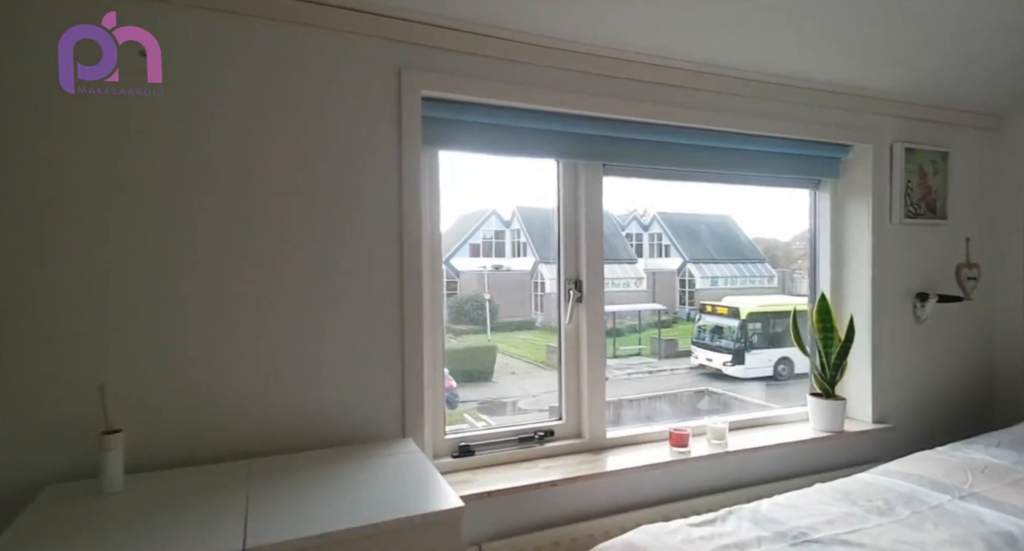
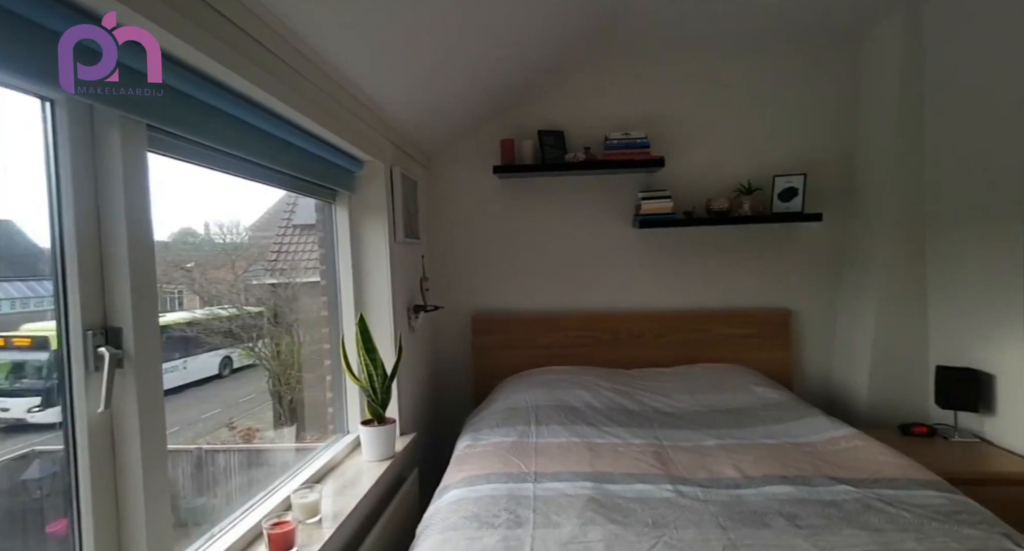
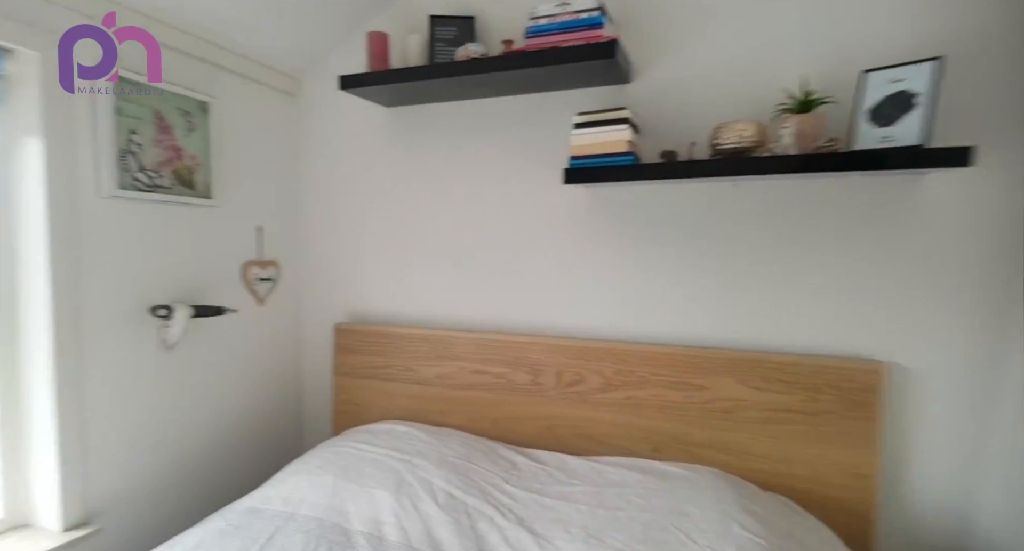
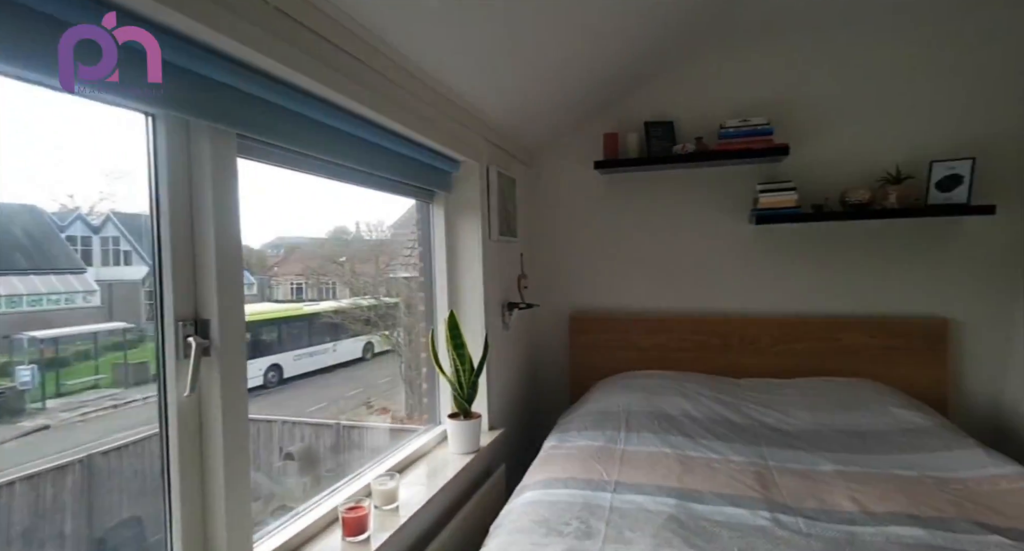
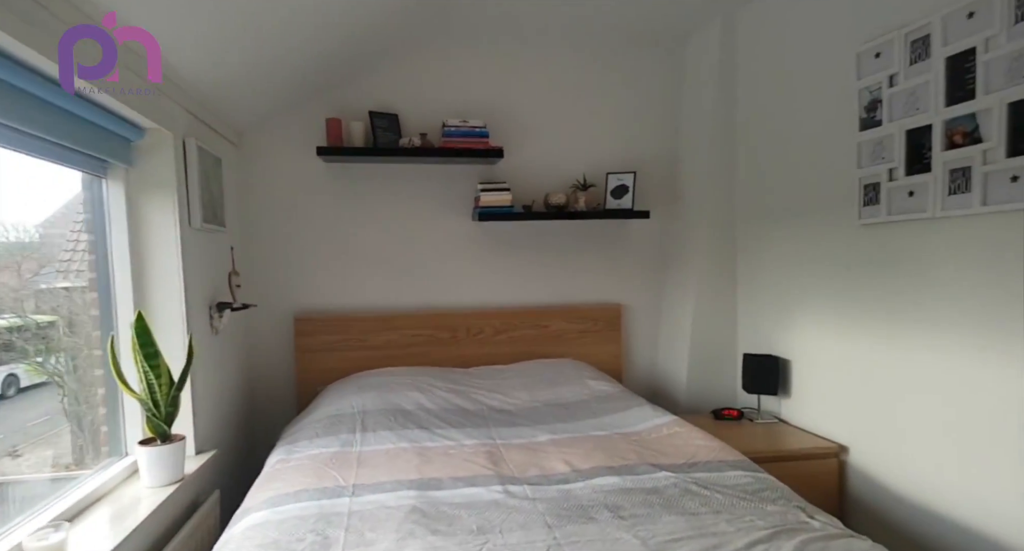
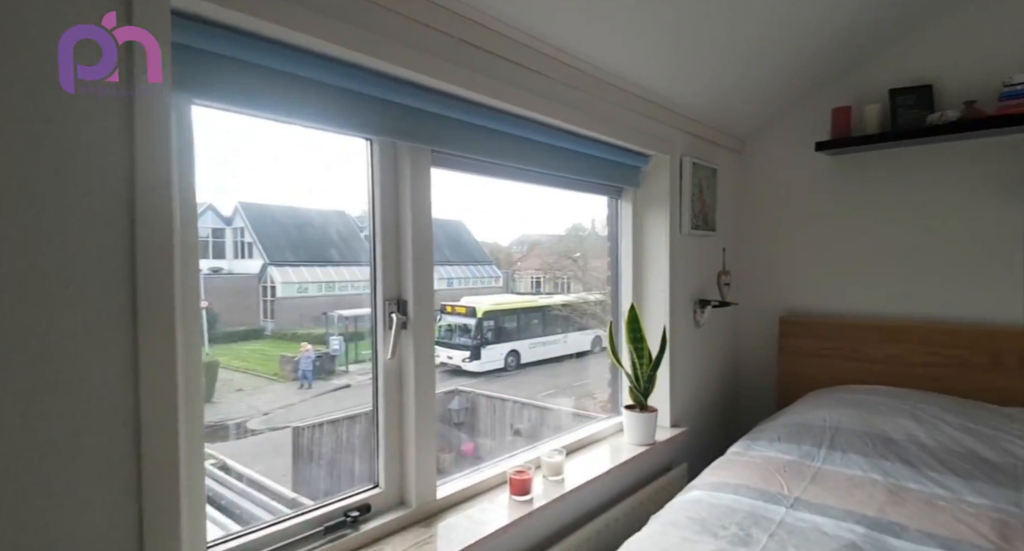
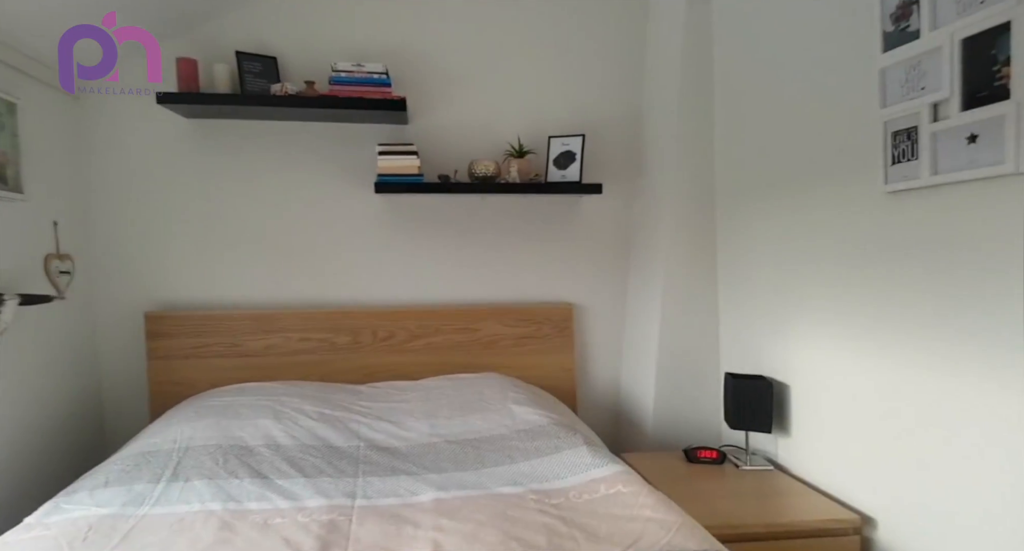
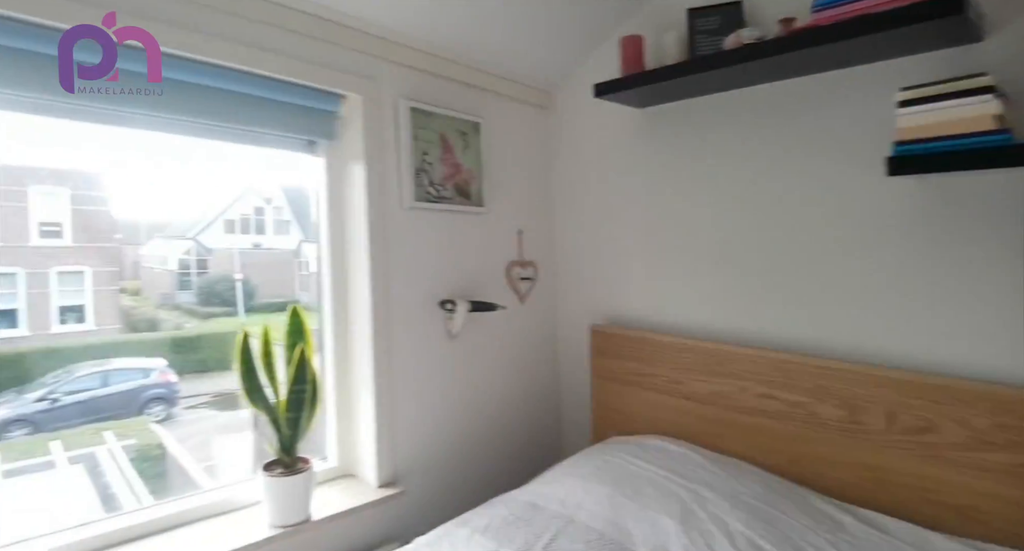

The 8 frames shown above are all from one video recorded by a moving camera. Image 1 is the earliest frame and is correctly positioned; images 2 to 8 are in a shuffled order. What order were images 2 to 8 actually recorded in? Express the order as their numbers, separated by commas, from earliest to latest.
6, 4, 2, 5, 7, 3, 8
